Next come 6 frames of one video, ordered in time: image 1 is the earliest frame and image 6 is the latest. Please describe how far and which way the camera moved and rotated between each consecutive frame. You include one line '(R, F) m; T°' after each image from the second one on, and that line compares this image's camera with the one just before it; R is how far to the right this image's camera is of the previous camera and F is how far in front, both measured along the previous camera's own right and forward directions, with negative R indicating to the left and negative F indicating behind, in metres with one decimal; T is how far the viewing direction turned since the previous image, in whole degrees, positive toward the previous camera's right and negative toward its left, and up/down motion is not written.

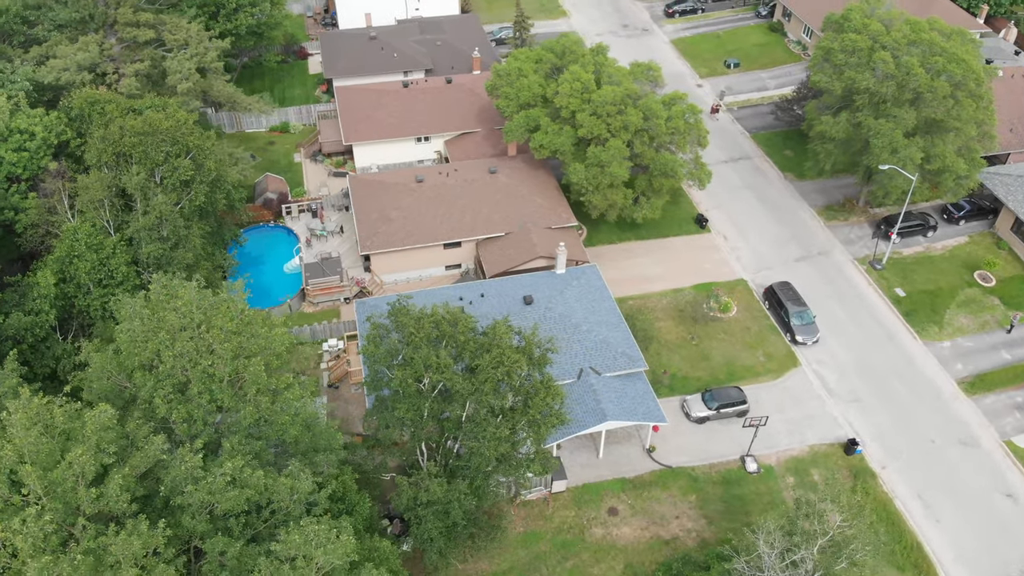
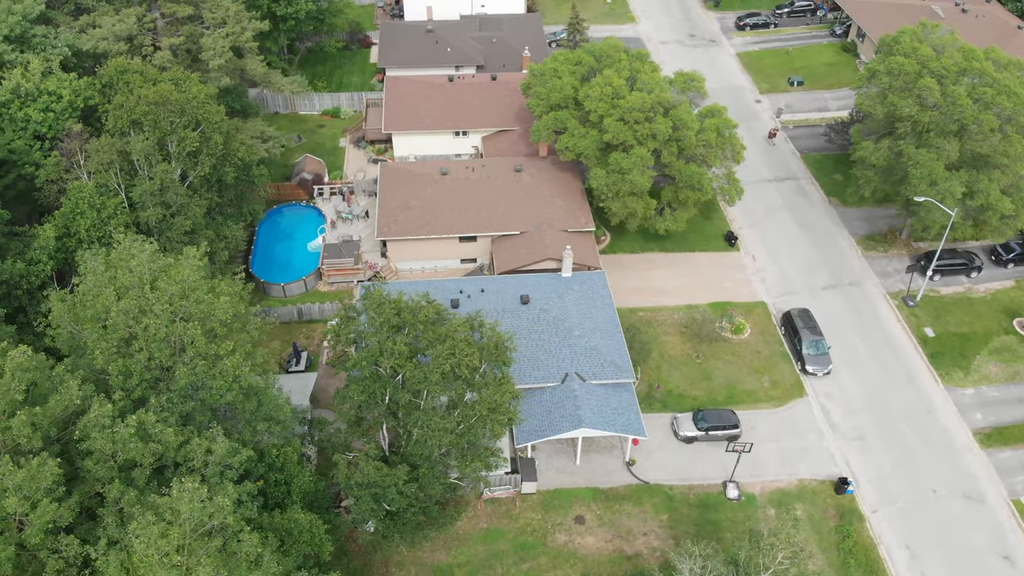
(+4.0, +0.1) m; -6°
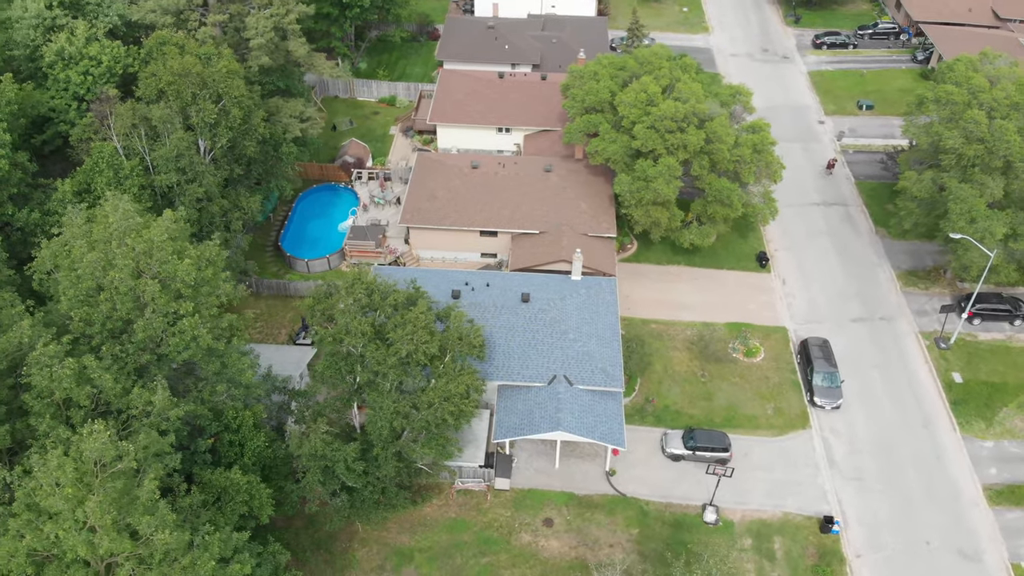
(+4.0, +0.1) m; -7°
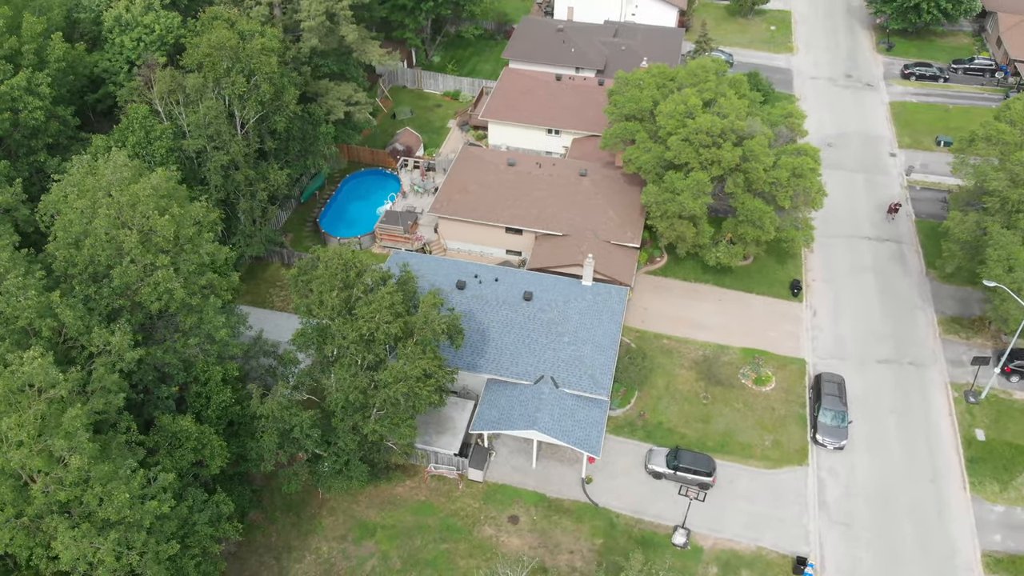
(+4.5, 0.0) m; -7°
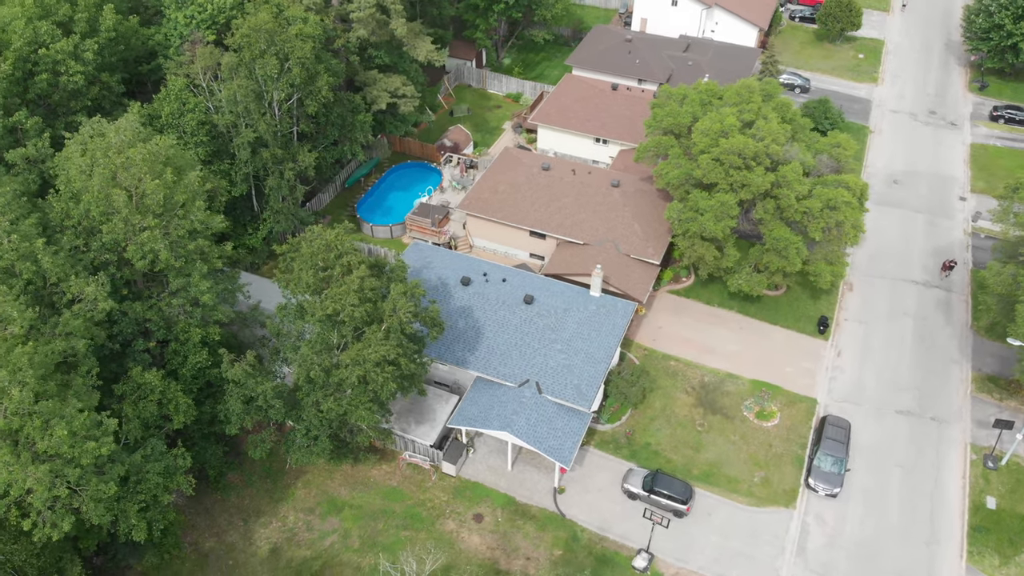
(+4.5, +0.2) m; -7°
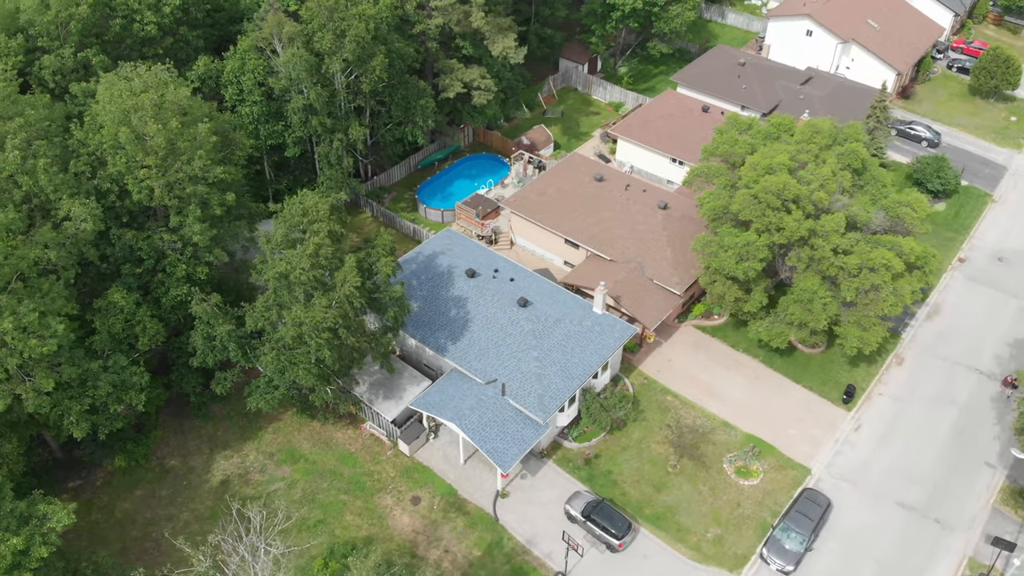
(+7.9, +0.7) m; -12°
